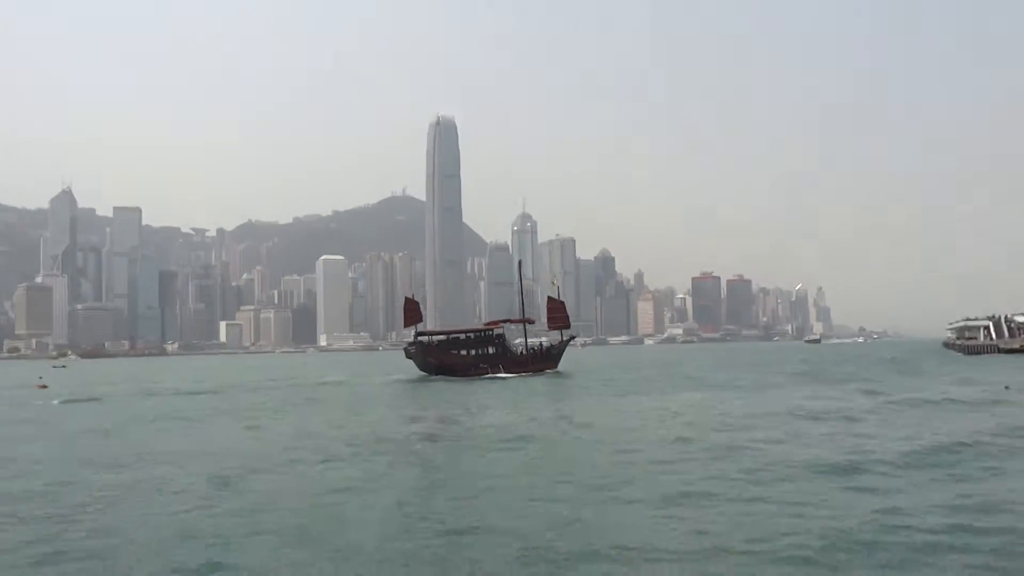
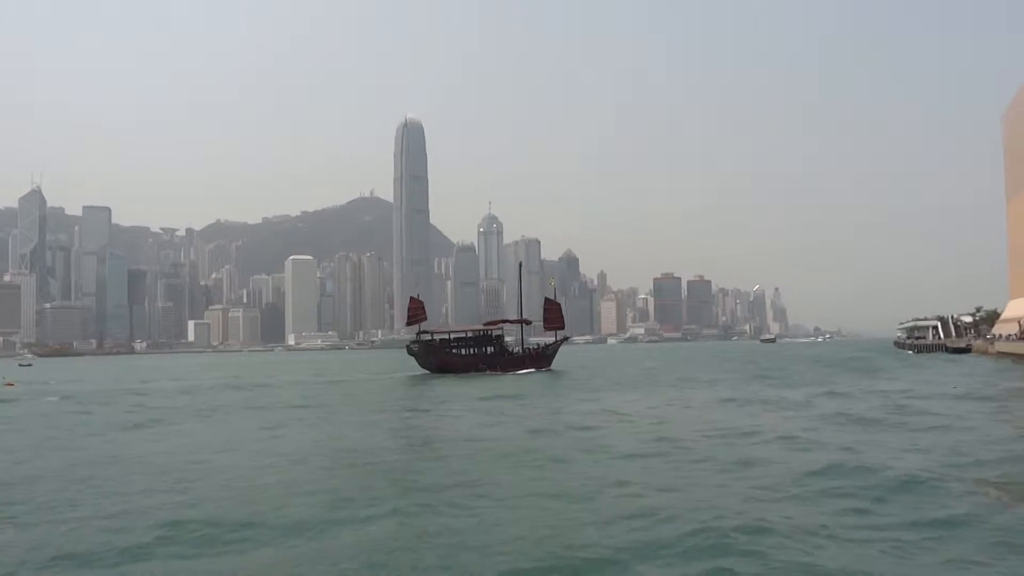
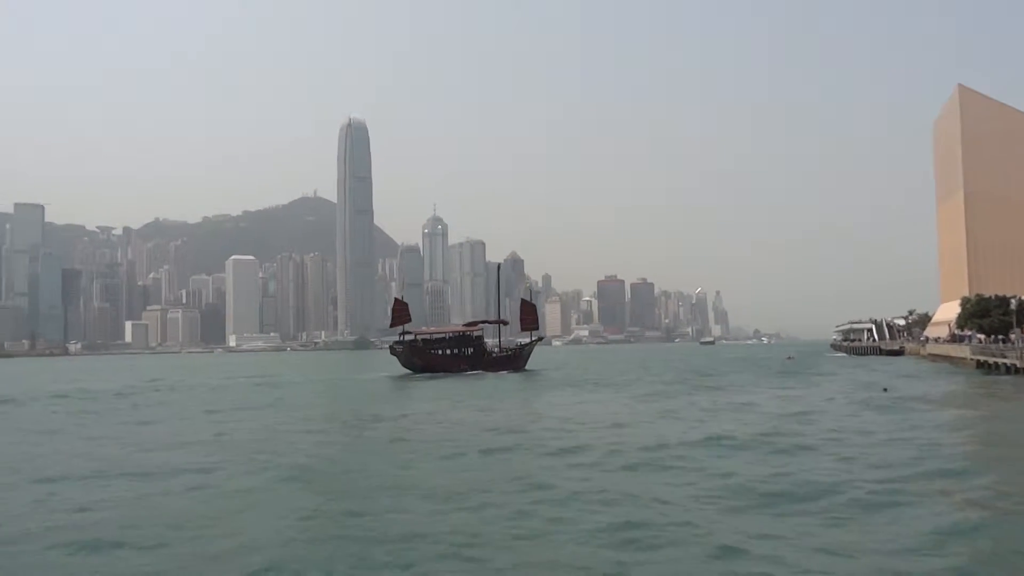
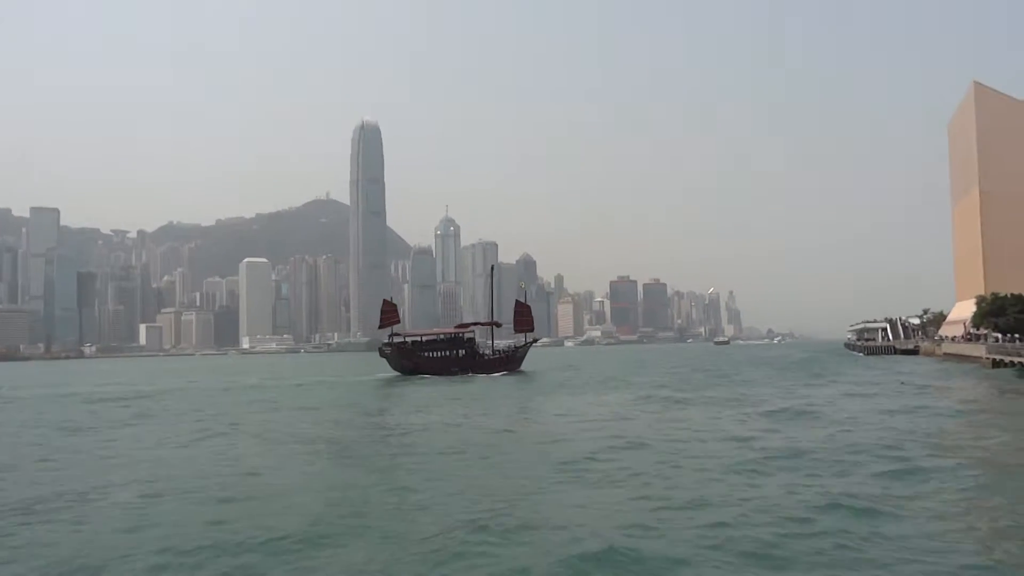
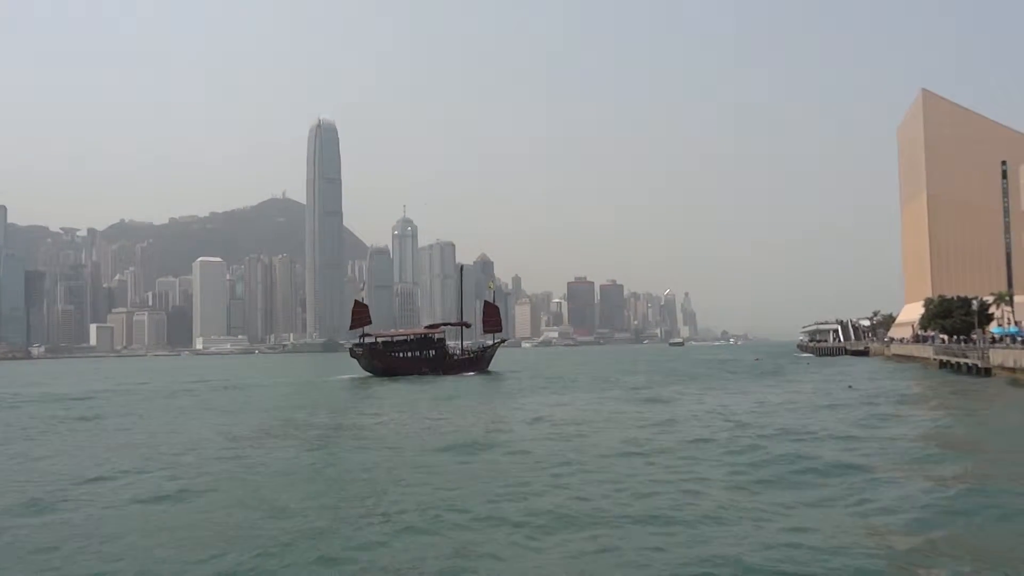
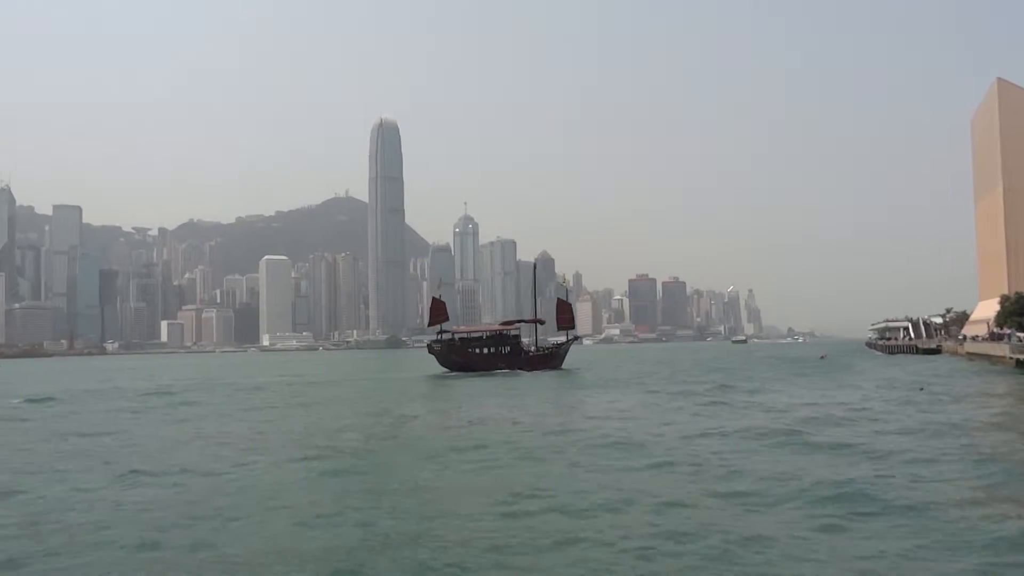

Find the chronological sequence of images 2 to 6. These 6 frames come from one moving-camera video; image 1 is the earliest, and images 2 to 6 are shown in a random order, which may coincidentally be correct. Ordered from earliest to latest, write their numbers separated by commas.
2, 4, 5, 3, 6
